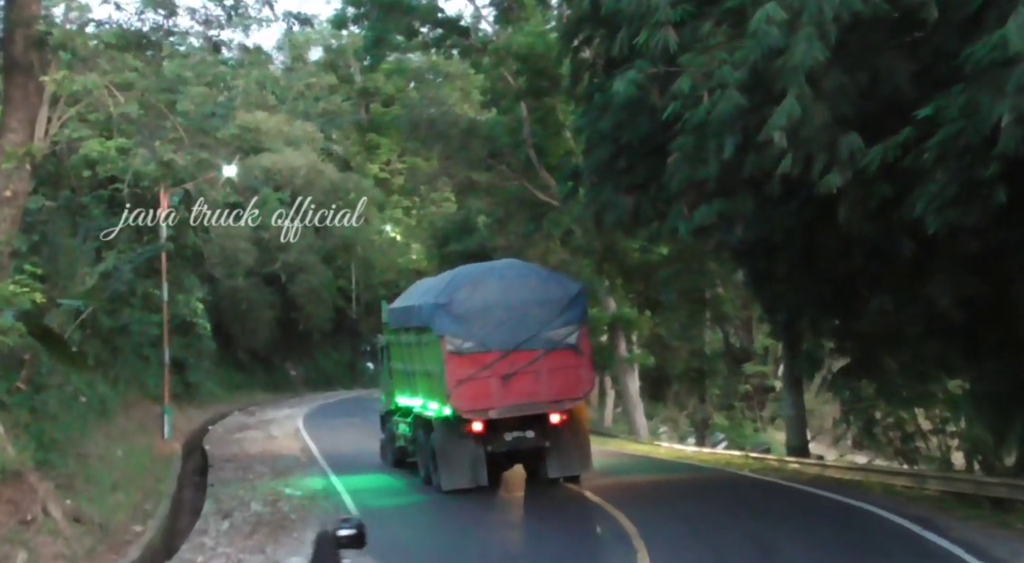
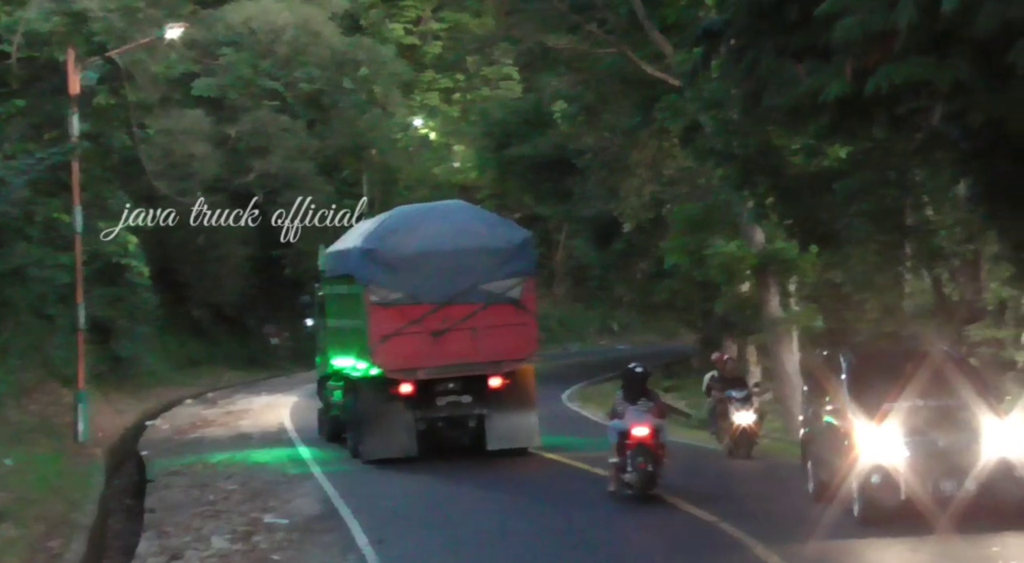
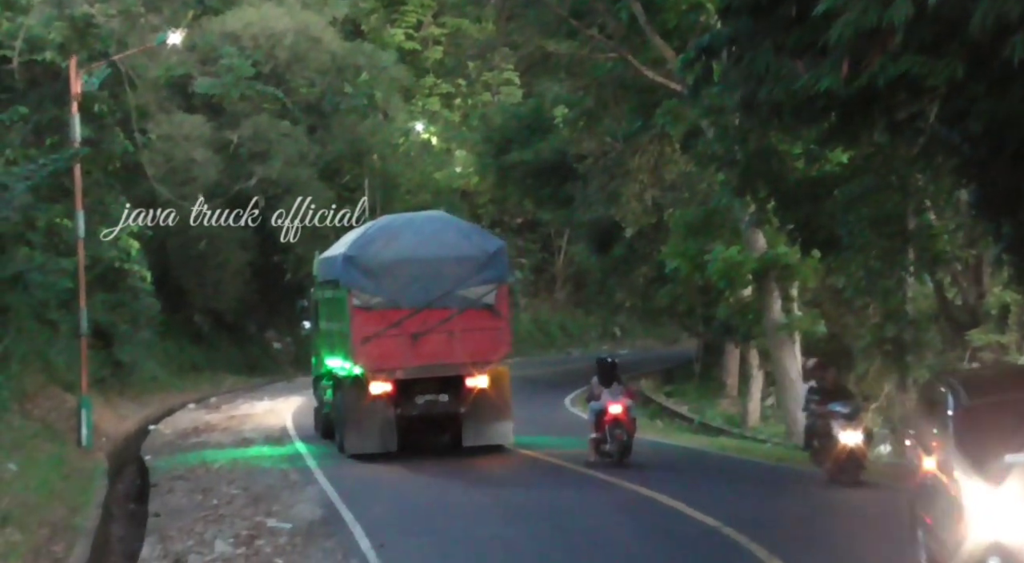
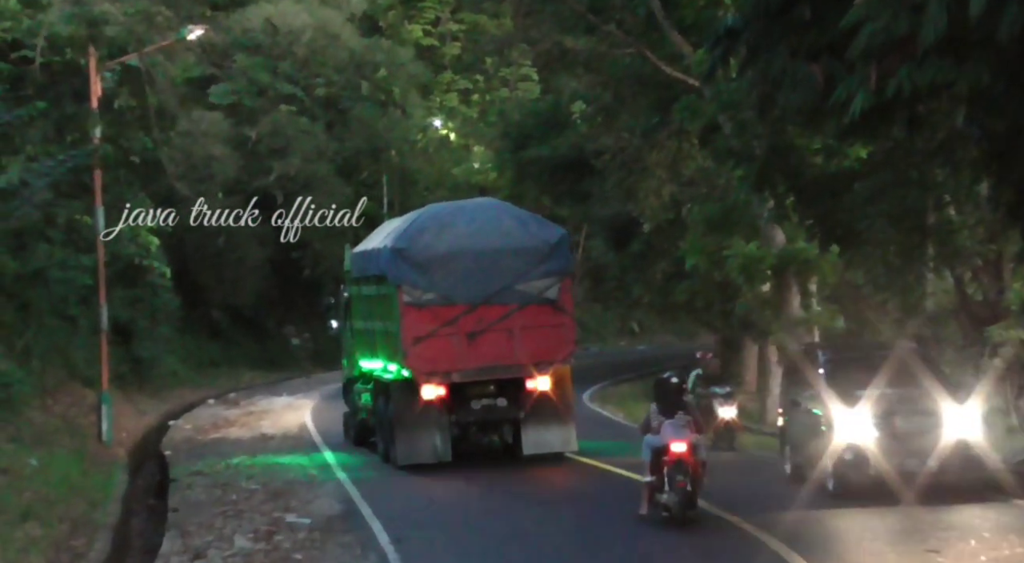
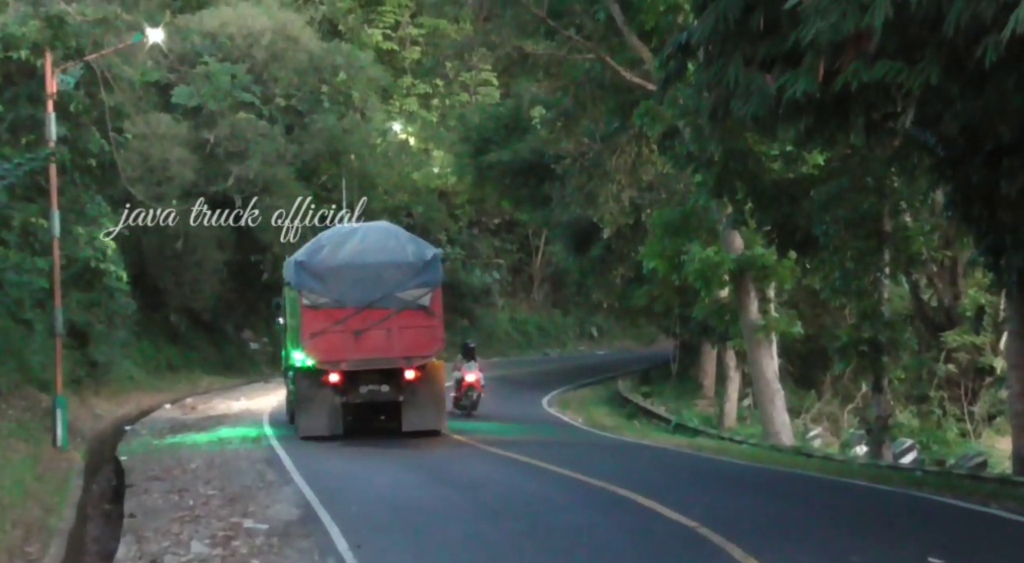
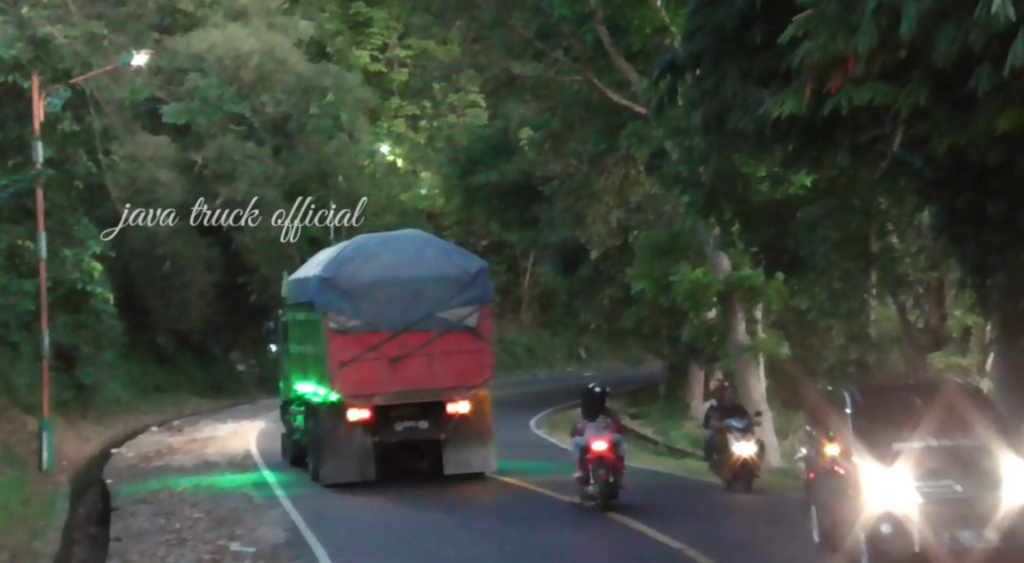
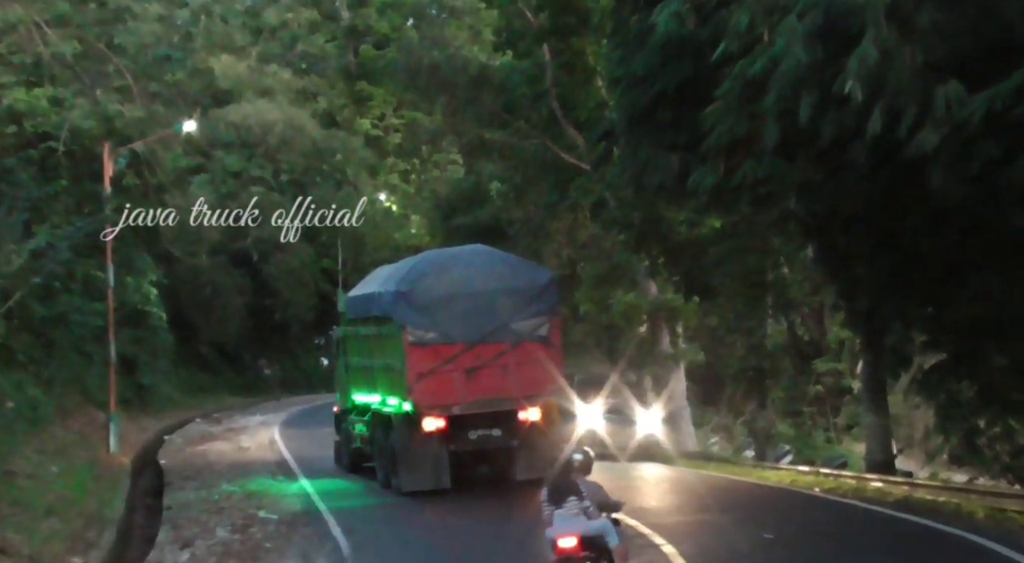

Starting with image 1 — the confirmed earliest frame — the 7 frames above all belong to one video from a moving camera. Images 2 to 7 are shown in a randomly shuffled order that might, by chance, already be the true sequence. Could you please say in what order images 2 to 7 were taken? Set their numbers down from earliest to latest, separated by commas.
7, 4, 2, 6, 3, 5
